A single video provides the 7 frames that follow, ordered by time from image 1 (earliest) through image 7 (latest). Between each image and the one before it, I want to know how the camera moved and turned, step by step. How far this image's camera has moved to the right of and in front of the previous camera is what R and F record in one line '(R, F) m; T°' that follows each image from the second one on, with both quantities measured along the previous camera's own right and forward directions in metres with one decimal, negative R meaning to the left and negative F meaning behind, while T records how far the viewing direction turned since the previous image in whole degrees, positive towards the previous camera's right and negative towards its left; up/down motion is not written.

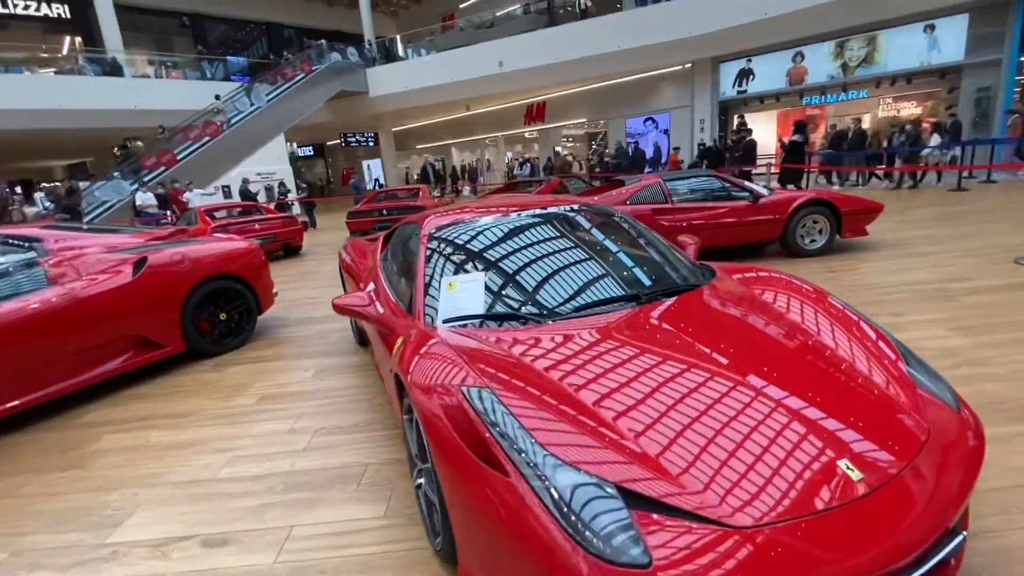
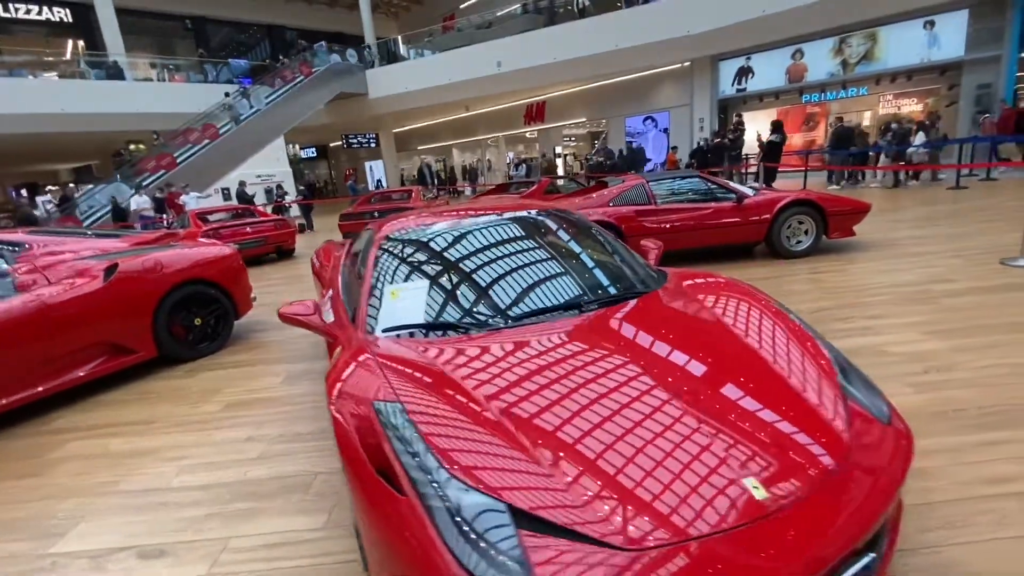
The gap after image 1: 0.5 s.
(+0.3, 0.0) m; -1°
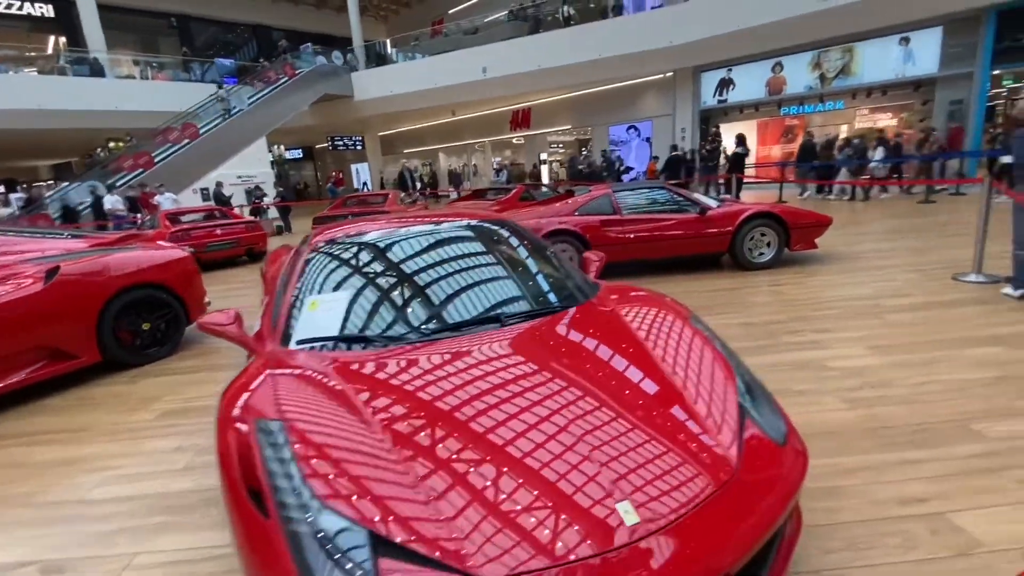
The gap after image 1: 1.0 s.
(+0.3, 0.0) m; +1°
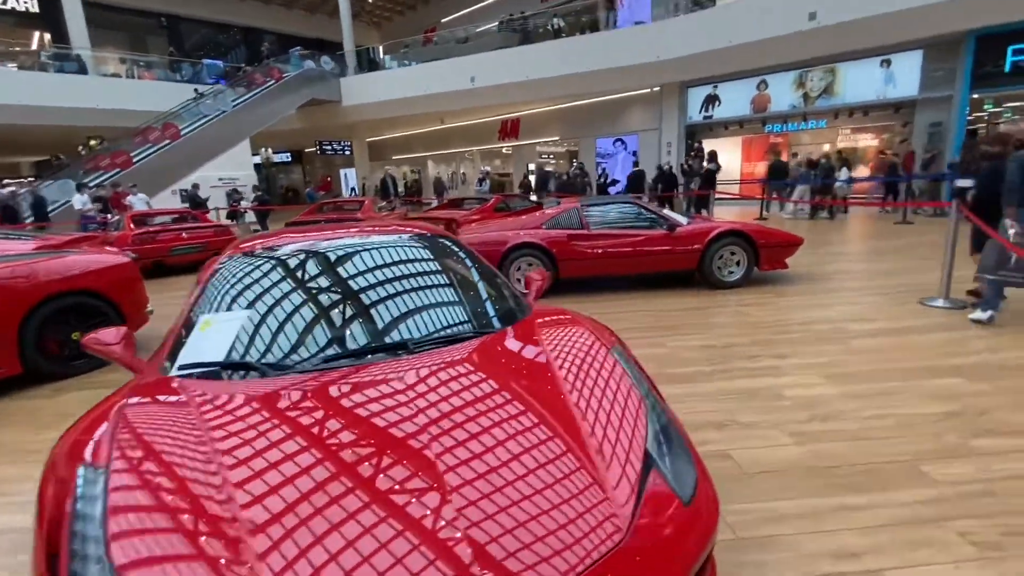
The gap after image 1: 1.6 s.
(+0.3, +0.2) m; +1°
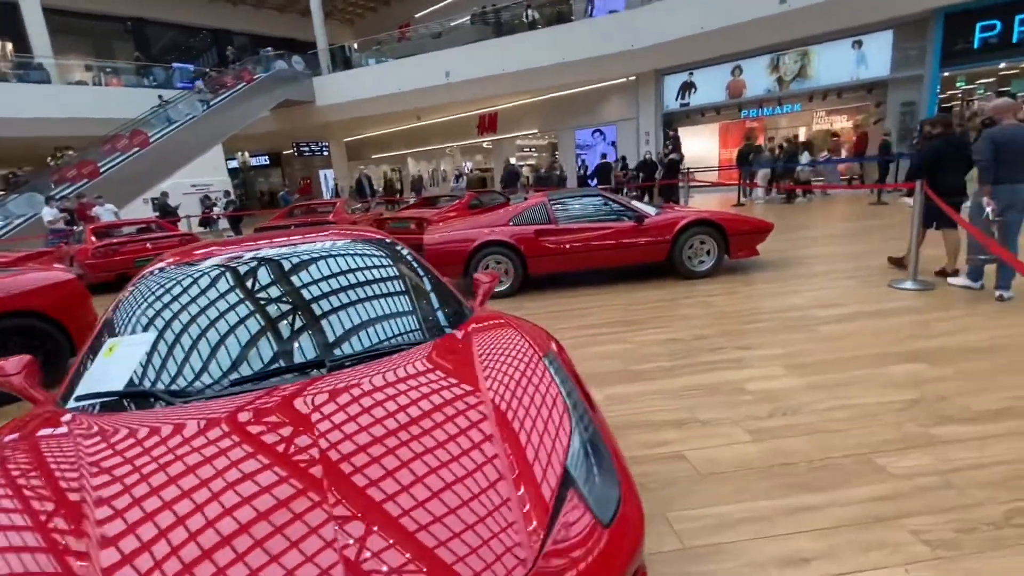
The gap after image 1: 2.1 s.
(+0.3, +0.1) m; +1°
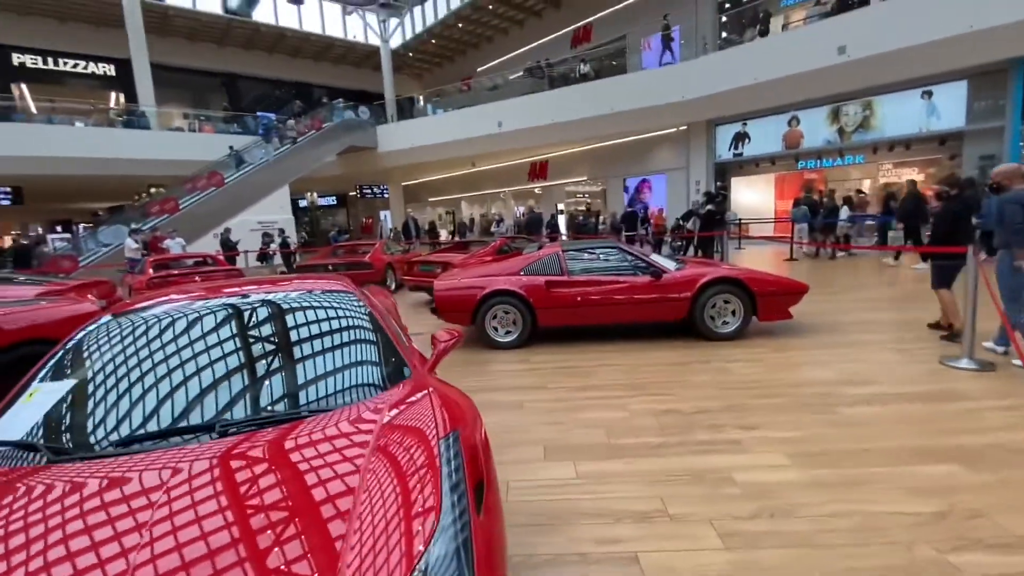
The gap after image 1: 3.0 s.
(+0.5, +0.2) m; -7°
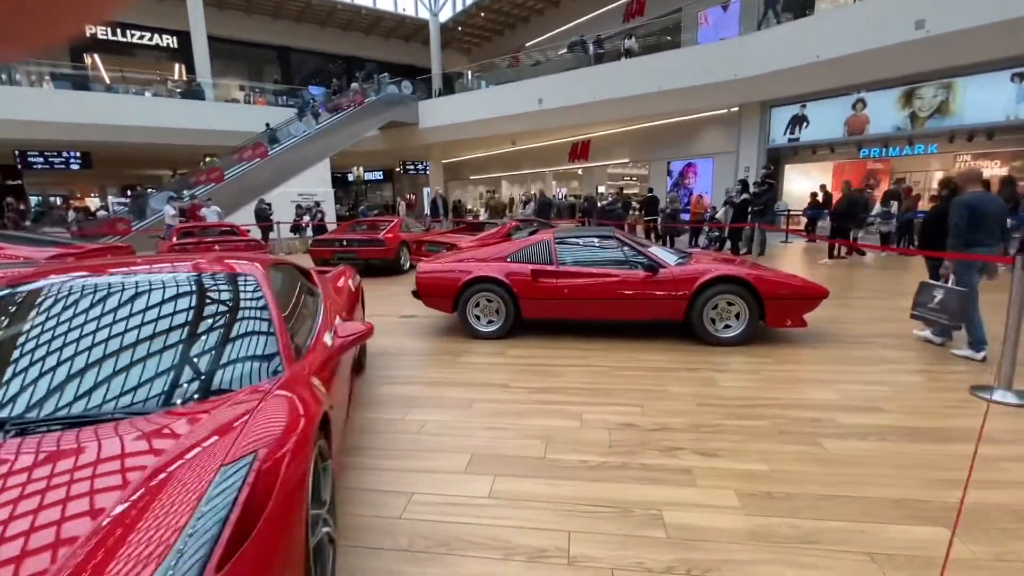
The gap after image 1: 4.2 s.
(+0.7, +0.4) m; -5°
